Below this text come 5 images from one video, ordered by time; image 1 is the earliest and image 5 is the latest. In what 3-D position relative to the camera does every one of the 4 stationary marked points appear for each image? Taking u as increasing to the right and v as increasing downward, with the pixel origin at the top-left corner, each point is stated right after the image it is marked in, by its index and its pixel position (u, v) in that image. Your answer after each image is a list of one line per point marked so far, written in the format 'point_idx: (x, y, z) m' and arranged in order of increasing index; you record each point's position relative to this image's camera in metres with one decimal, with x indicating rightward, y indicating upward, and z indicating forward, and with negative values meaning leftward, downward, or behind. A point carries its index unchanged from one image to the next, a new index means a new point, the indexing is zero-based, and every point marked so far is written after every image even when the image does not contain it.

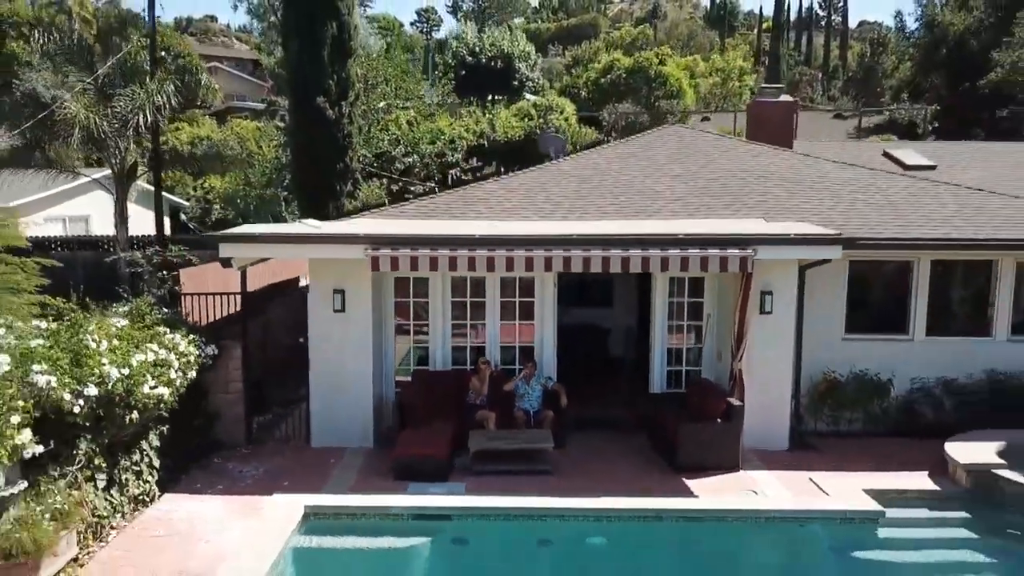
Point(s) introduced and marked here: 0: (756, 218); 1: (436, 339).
0: (+3.2, +0.9, +10.8) m
1: (-1.1, -0.7, +11.0) m
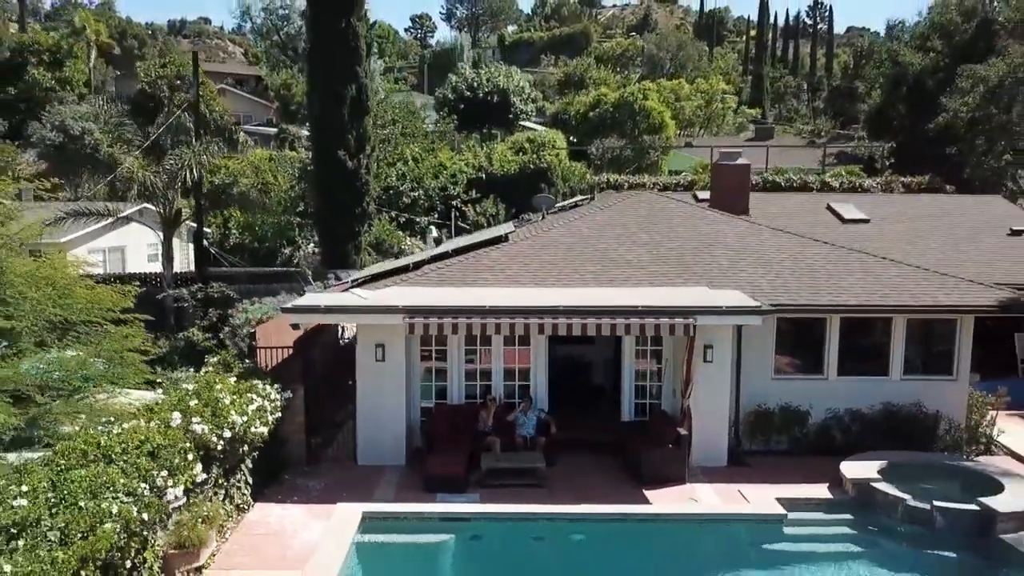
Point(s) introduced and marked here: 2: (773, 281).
0: (+3.2, 0.0, +13.9) m
1: (-1.1, -1.6, +14.0) m
2: (+4.6, +0.1, +14.1) m
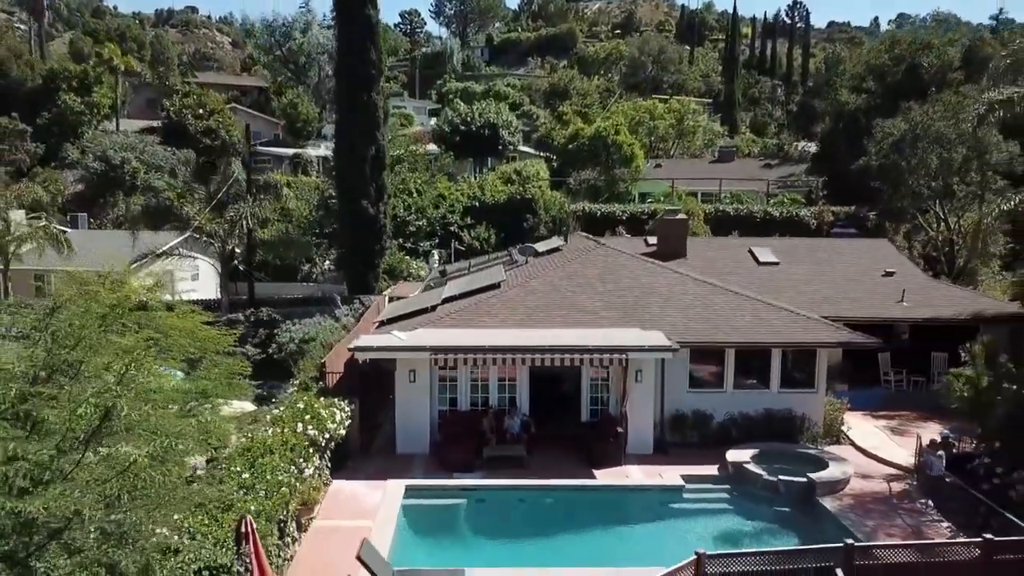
0: (+3.0, -1.0, +19.8) m
1: (-1.3, -2.6, +19.8) m
2: (+4.3, -0.9, +20.0) m
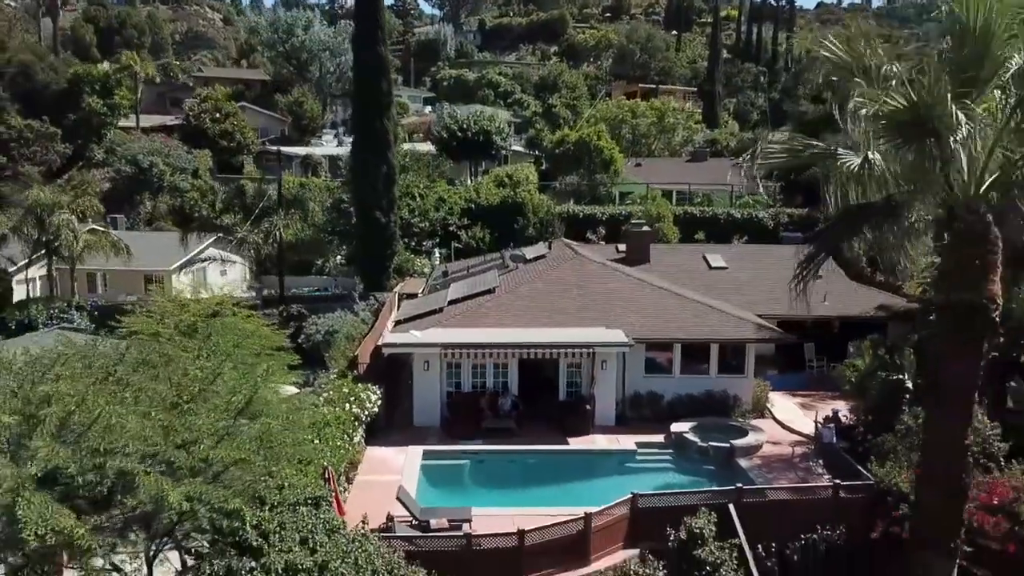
0: (+2.8, -1.2, +24.9) m
1: (-1.5, -2.8, +25.0) m
2: (+4.1, -1.1, +25.2) m
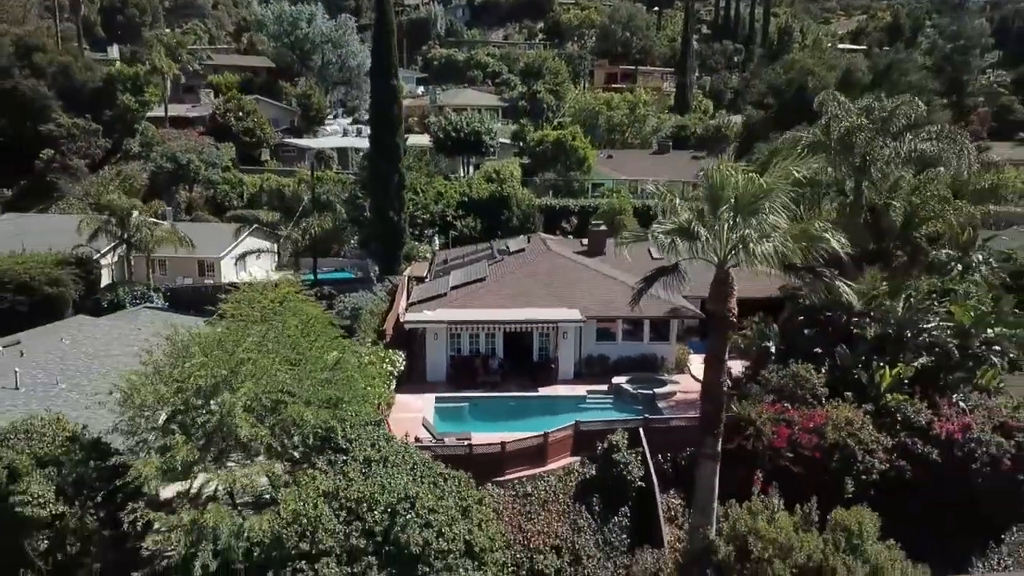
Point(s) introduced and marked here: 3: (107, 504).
0: (+2.2, -0.8, +33.9) m
1: (-2.1, -2.4, +33.9) m
2: (+3.5, -0.7, +34.1) m
3: (-9.8, -5.2, +19.5) m
